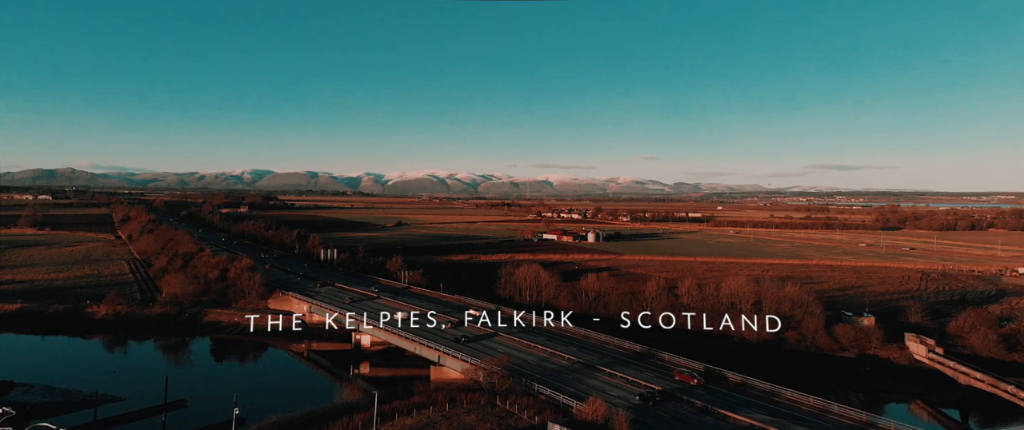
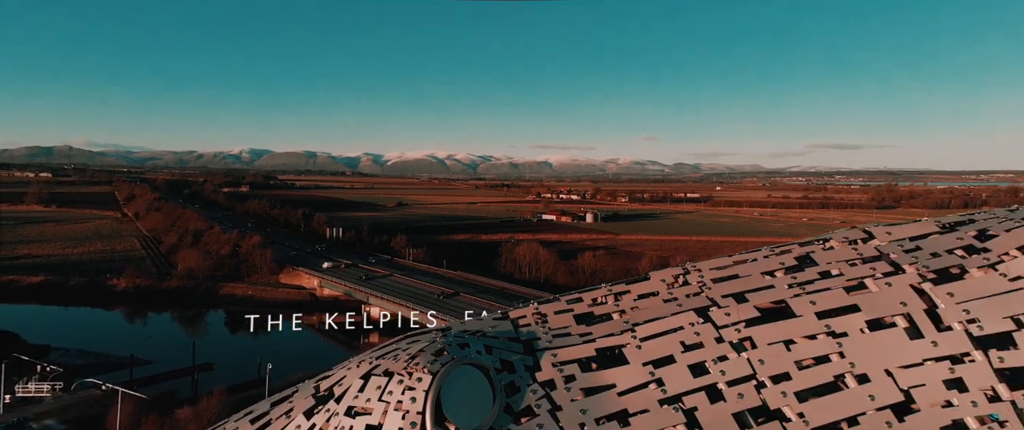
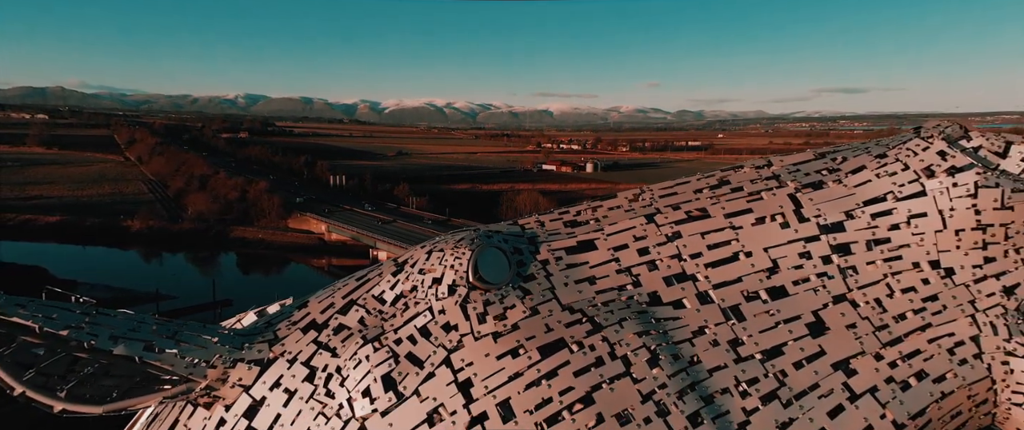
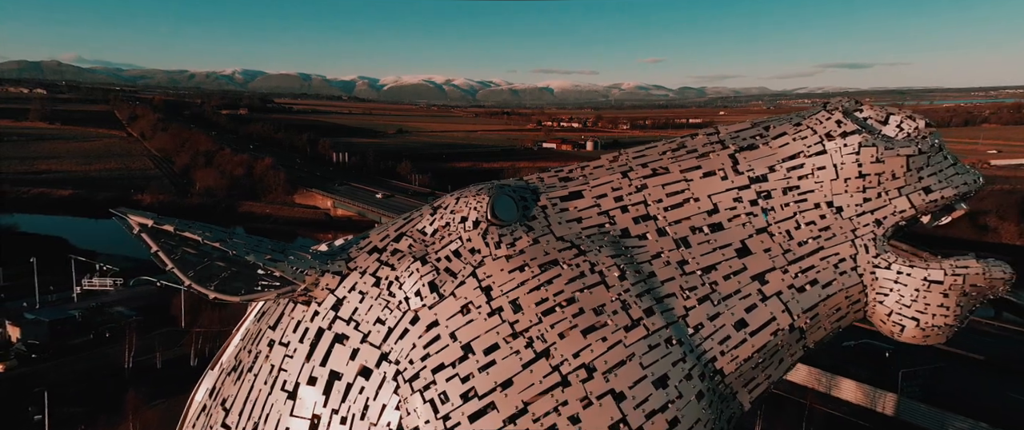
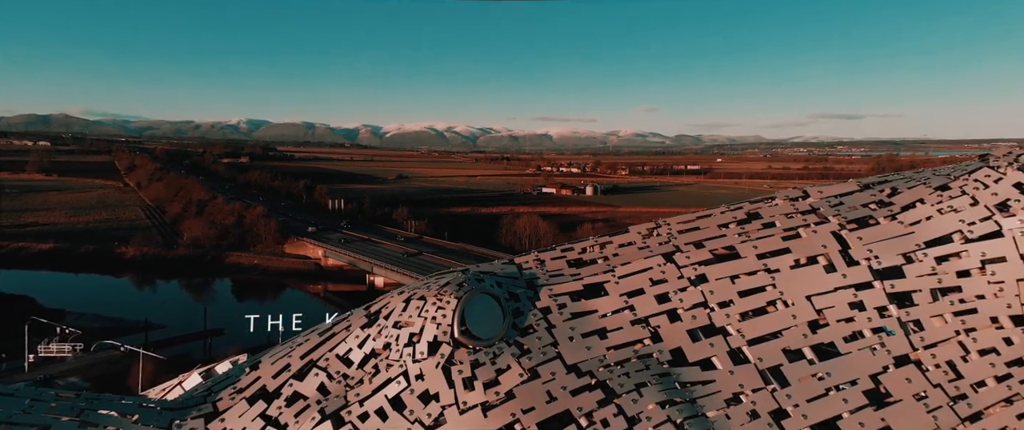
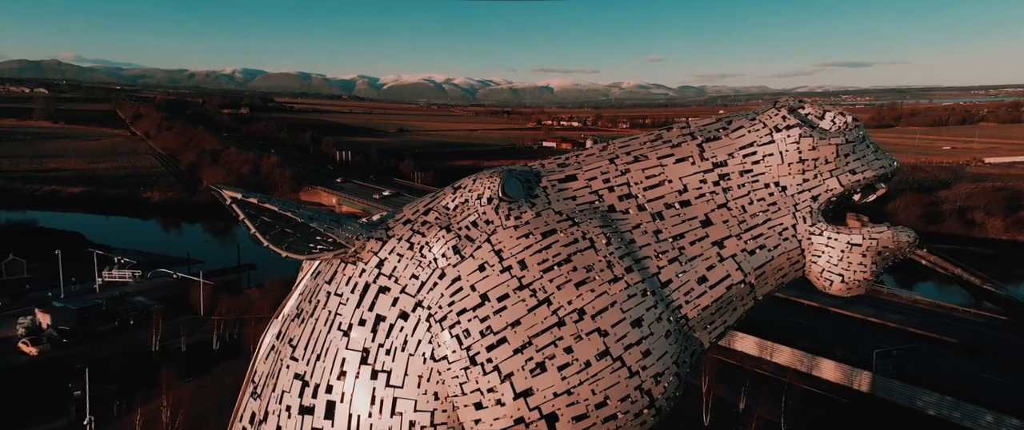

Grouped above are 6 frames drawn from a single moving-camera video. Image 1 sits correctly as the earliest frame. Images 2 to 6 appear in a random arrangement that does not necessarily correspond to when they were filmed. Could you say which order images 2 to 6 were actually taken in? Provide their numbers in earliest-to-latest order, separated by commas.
2, 5, 3, 4, 6
